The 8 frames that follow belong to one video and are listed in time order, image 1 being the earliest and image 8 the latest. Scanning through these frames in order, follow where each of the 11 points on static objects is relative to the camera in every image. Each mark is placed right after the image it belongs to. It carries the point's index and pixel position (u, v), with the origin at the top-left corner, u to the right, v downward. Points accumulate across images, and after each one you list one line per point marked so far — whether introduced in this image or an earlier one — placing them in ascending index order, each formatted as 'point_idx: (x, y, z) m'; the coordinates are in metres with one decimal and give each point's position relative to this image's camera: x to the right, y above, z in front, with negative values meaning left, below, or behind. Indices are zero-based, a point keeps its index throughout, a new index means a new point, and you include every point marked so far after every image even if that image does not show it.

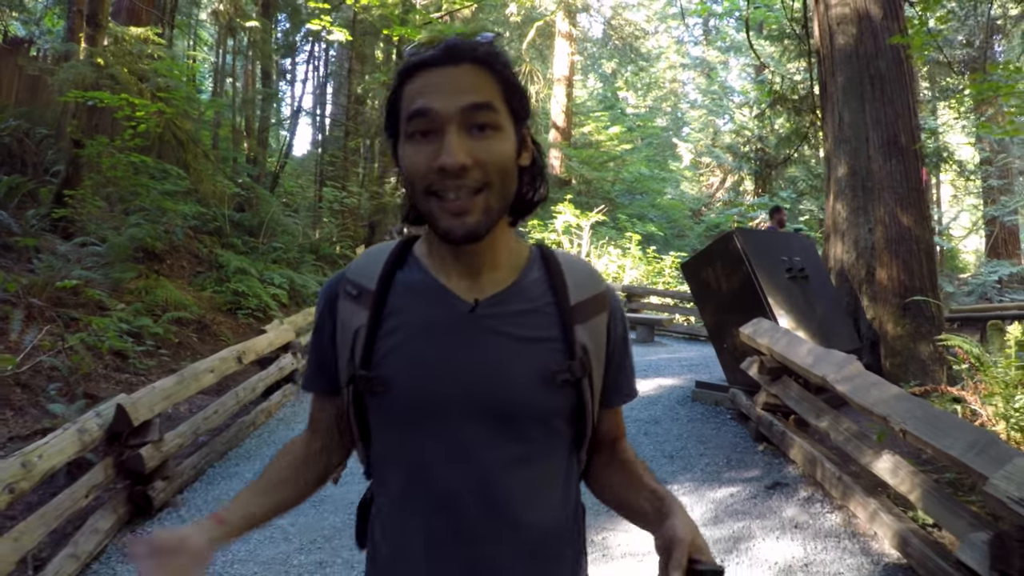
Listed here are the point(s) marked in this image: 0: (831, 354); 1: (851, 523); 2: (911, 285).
0: (+1.8, -0.4, +4.7) m
1: (+1.7, -1.2, +4.1) m
2: (+3.5, 0.0, +7.0) m
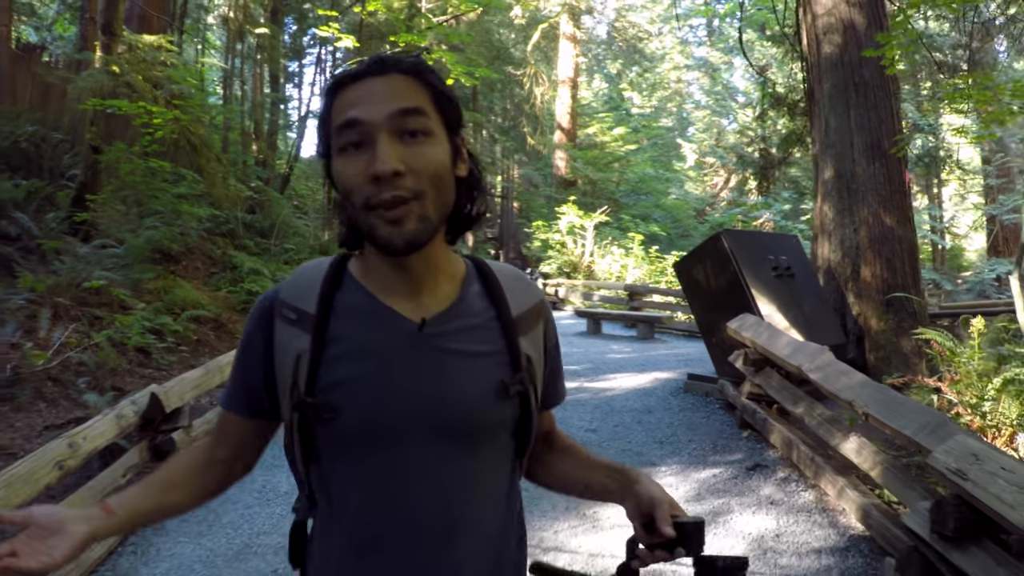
0: (+1.8, -0.4, +5.1) m
1: (+1.7, -1.2, +4.5) m
2: (+3.5, +0.1, +7.4) m
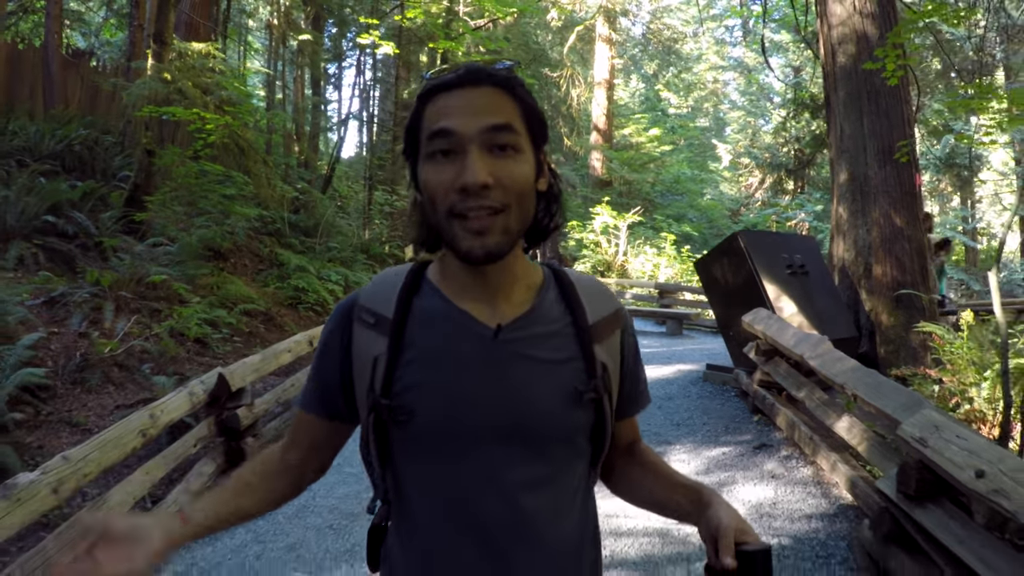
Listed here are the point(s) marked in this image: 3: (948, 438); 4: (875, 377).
0: (+2.0, -0.3, +5.5) m
1: (+1.8, -1.1, +4.9) m
2: (+3.7, +0.1, +7.7) m
3: (+1.8, -0.6, +3.3) m
4: (+2.0, -0.5, +4.5) m
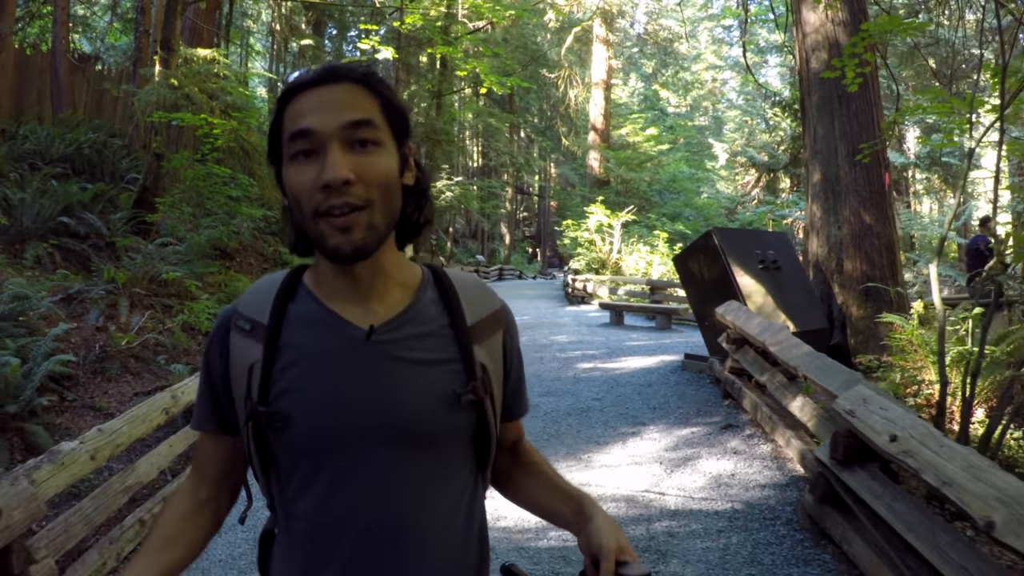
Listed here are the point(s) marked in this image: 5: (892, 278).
0: (+1.9, -0.3, +6.0) m
1: (+1.8, -1.1, +5.4) m
2: (+3.7, +0.1, +8.2) m
3: (+1.7, -0.6, +3.8) m
4: (+1.9, -0.4, +5.0) m
5: (+3.8, +0.1, +8.2) m
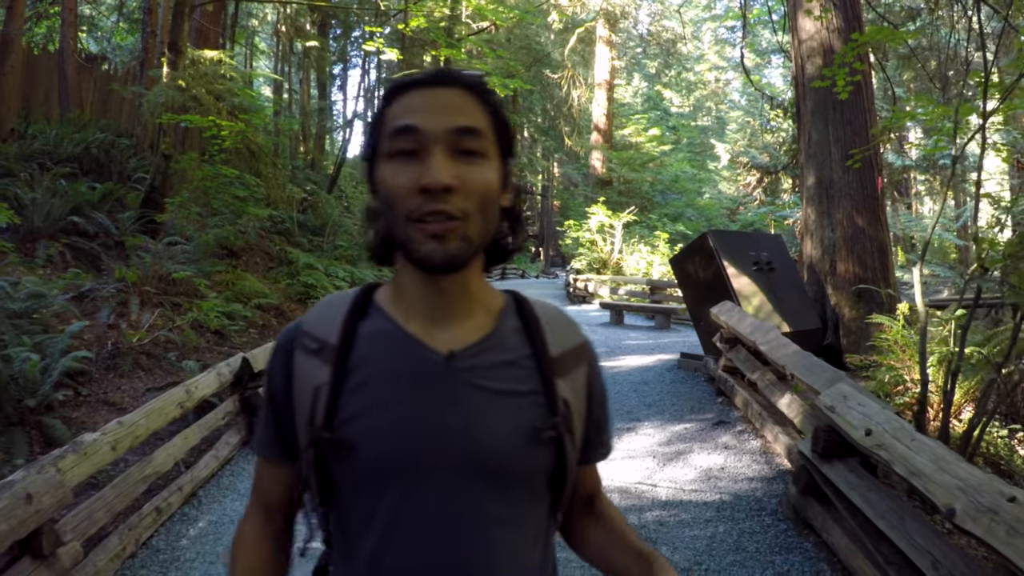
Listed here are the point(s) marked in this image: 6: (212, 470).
0: (+1.9, -0.3, +6.2) m
1: (+1.8, -1.1, +5.6) m
2: (+3.7, +0.1, +8.4) m
3: (+1.7, -0.6, +4.0) m
4: (+1.9, -0.5, +5.2) m
5: (+3.8, +0.1, +8.4) m
6: (-2.1, -1.3, +5.5) m
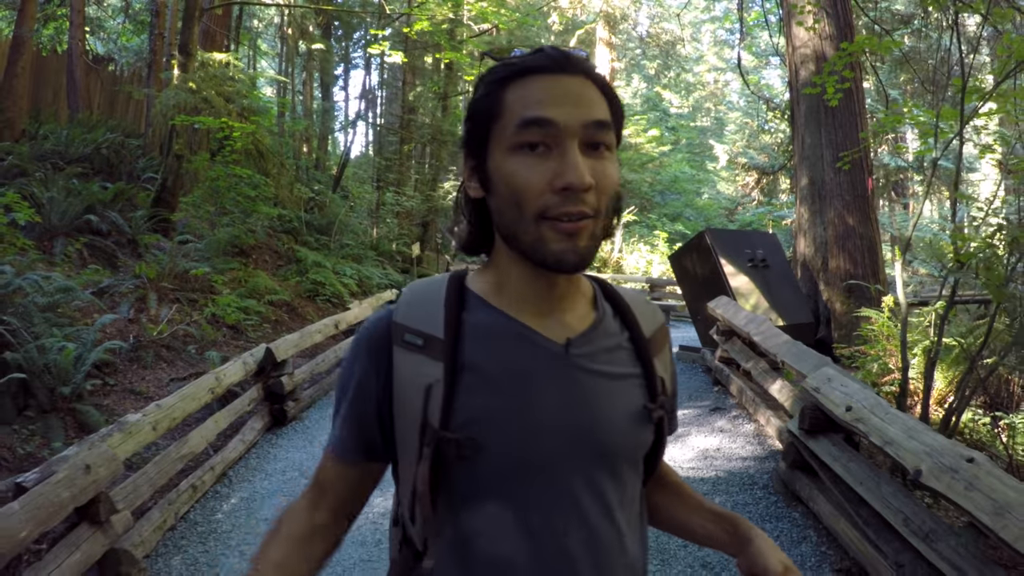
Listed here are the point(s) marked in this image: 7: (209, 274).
0: (+2.0, -0.2, +6.5) m
1: (+1.8, -1.0, +5.9) m
2: (+3.7, +0.2, +8.8) m
3: (+1.8, -0.5, +4.4) m
4: (+2.0, -0.4, +5.5) m
5: (+3.9, +0.1, +8.7) m
6: (-2.0, -1.2, +5.9) m
7: (-4.0, +0.2, +10.7) m
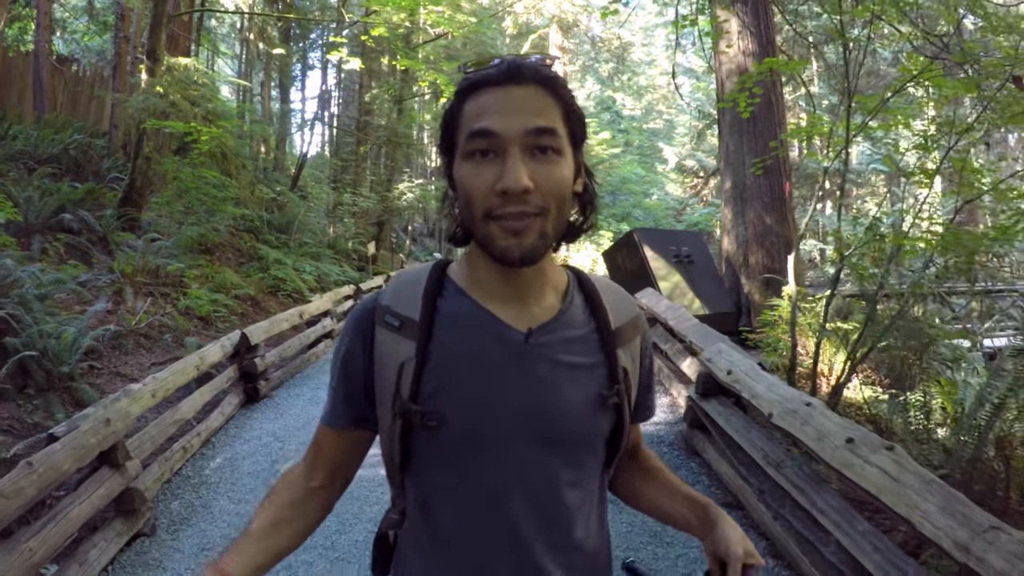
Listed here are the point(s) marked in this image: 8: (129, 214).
0: (+1.5, -0.2, +7.5) m
1: (+1.4, -1.0, +6.9) m
2: (+3.1, +0.3, +9.9) m
3: (+1.4, -0.5, +5.4) m
4: (+1.6, -0.3, +6.5) m
5: (+3.3, +0.2, +9.8) m
6: (-2.4, -1.1, +6.7) m
7: (-4.7, +0.3, +11.4) m
8: (-6.0, +1.1, +12.7) m
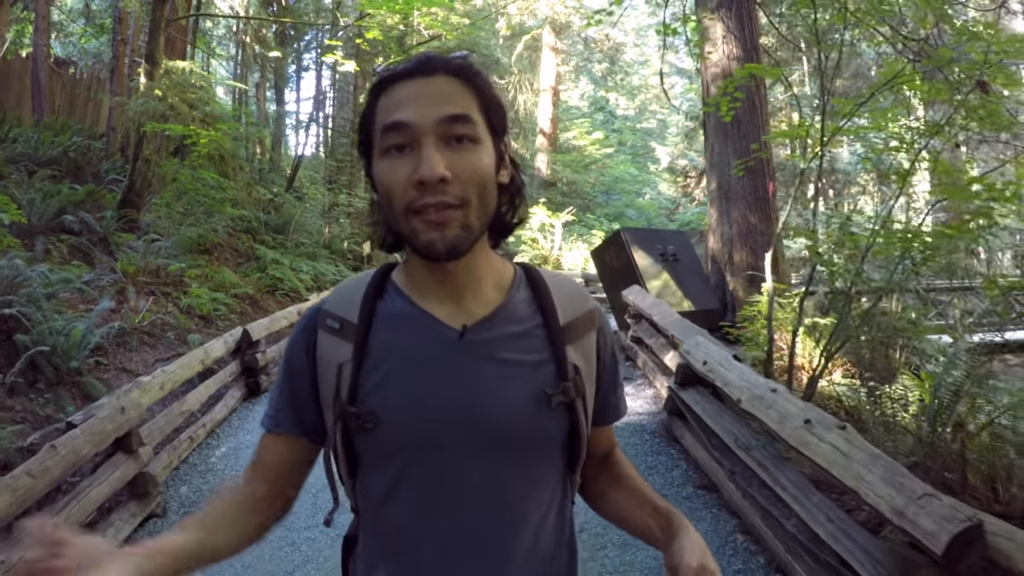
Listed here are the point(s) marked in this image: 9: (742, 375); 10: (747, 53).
0: (+1.4, -0.1, +7.9) m
1: (+1.3, -0.9, +7.3) m
2: (+3.0, +0.3, +10.2) m
3: (+1.3, -0.4, +5.7) m
4: (+1.5, -0.3, +6.9) m
5: (+3.2, +0.3, +10.2) m
6: (-2.5, -1.1, +7.0) m
7: (-4.8, +0.3, +11.7) m
8: (-6.2, +1.1, +13.0) m
9: (+1.4, -0.5, +5.0) m
10: (+3.0, +3.1, +10.6) m
